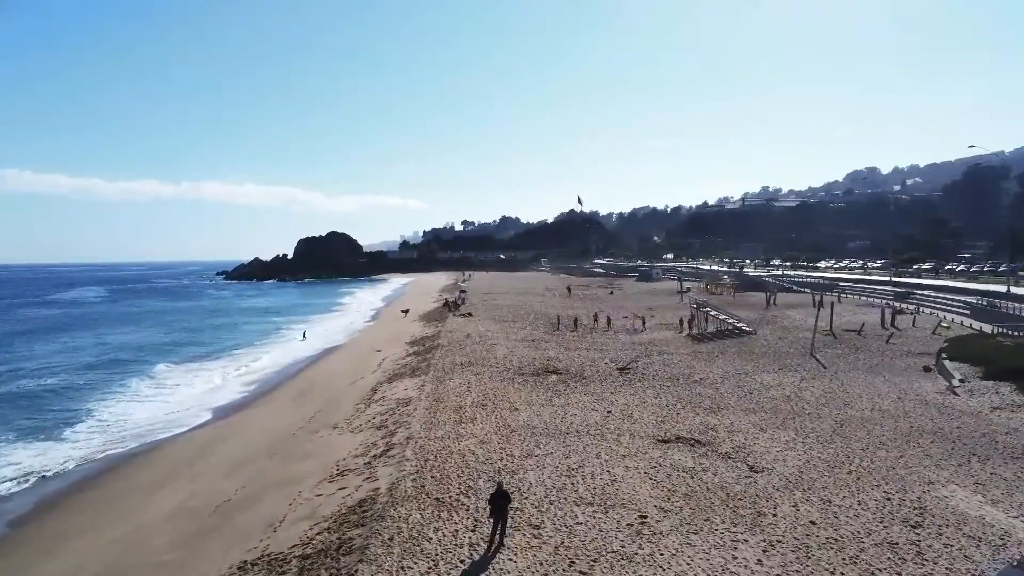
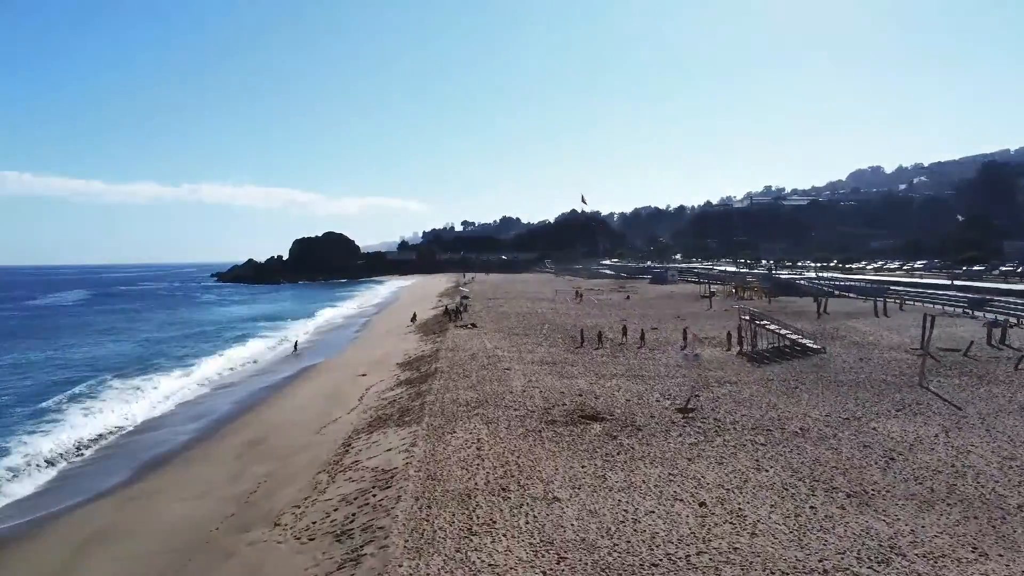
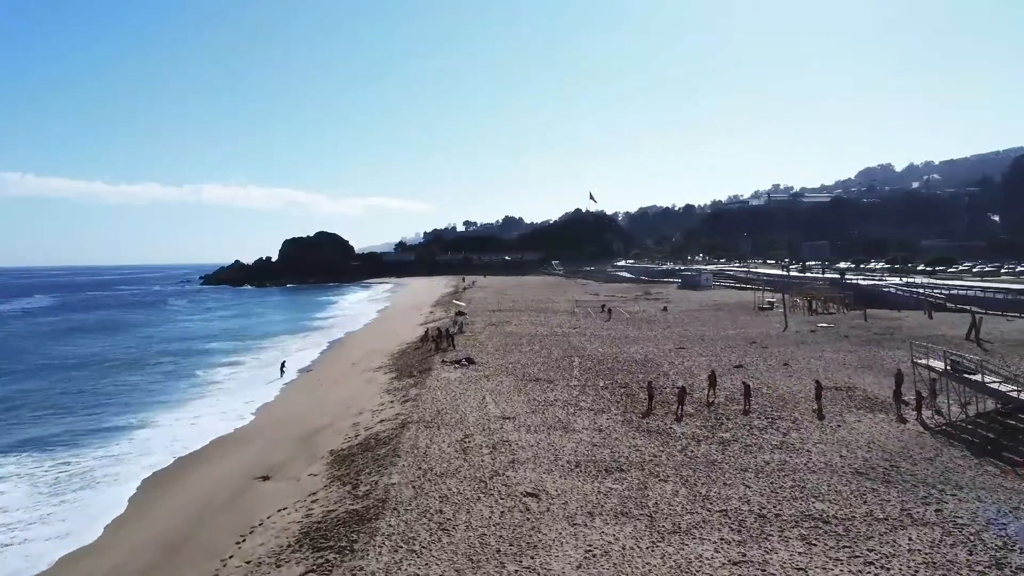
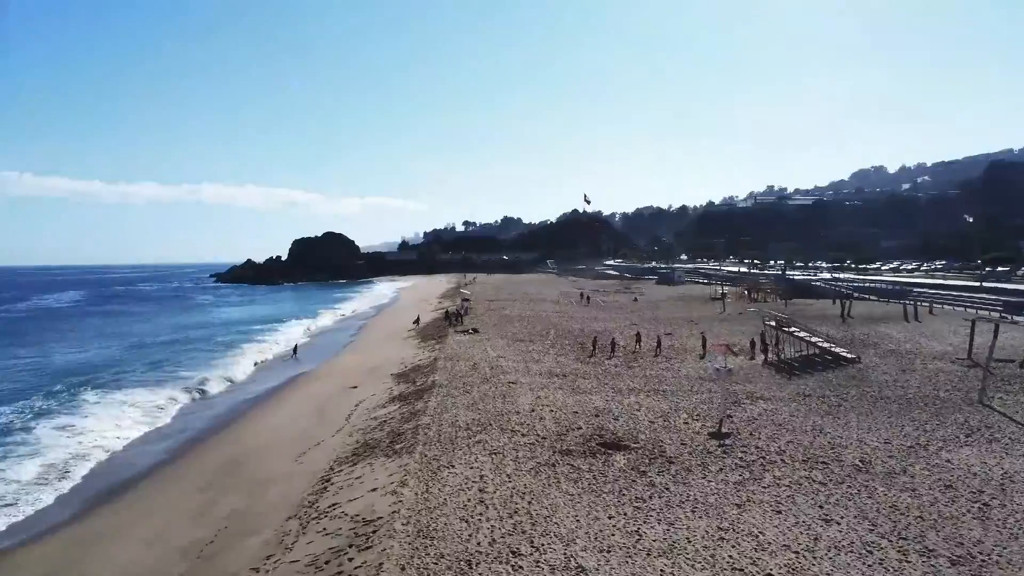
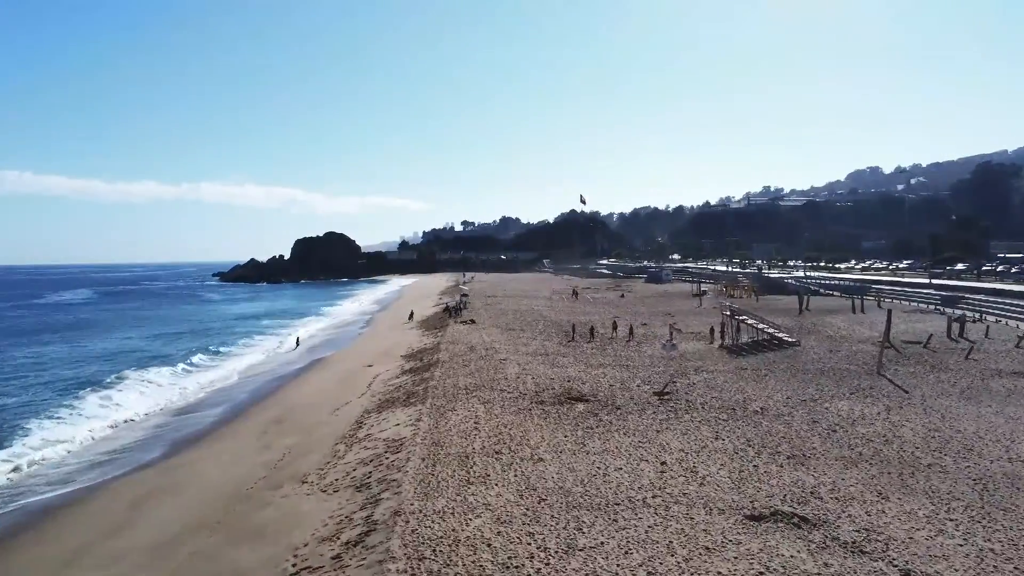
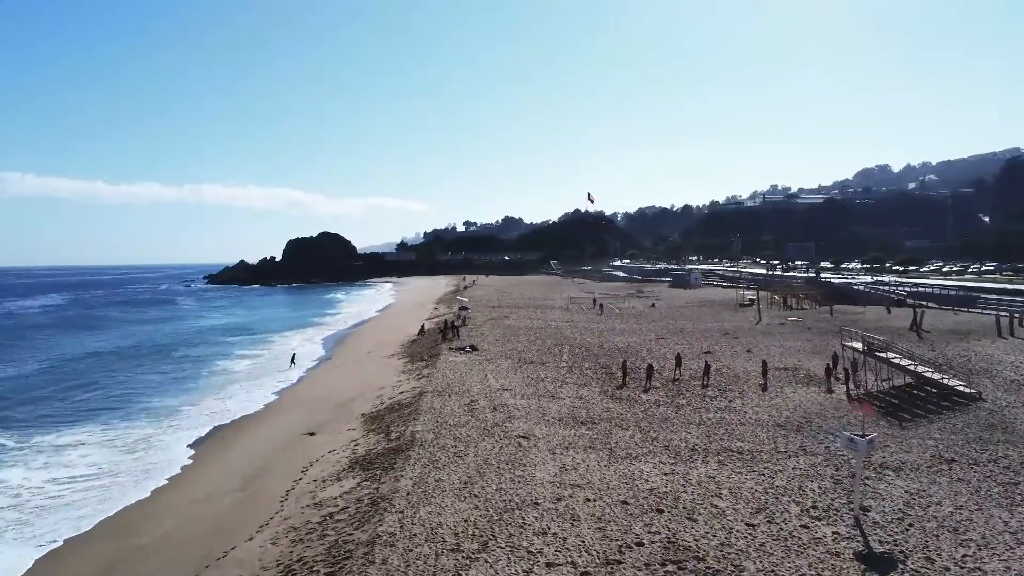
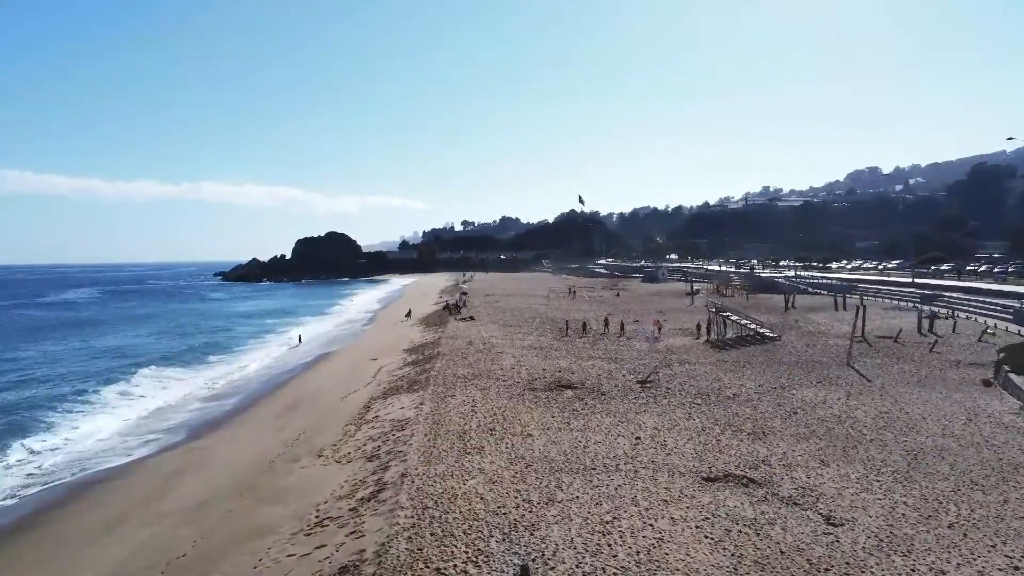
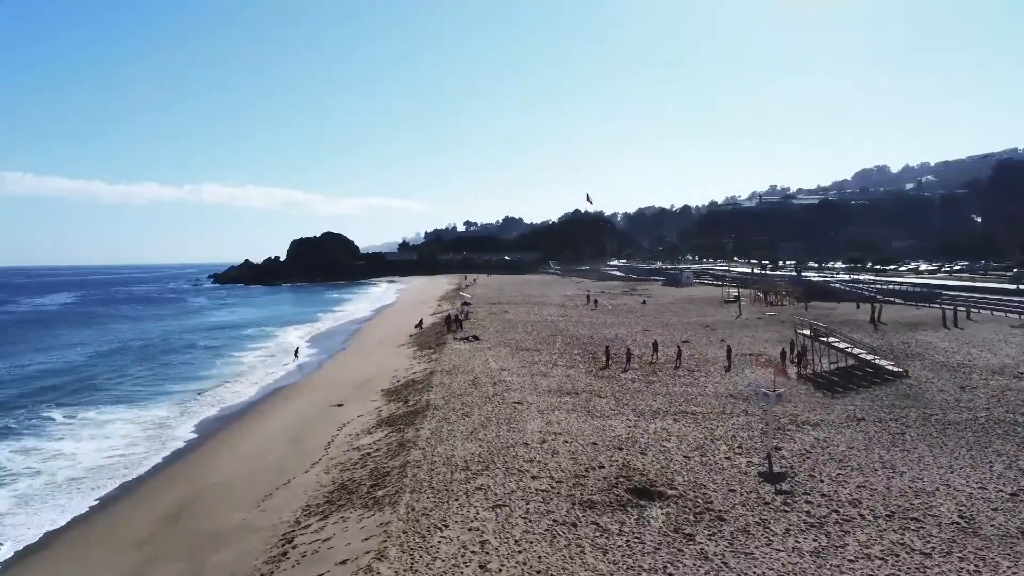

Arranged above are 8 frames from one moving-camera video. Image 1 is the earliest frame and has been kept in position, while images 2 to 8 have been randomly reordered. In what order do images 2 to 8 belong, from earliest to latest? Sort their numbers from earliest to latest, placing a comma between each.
7, 5, 2, 4, 8, 6, 3
